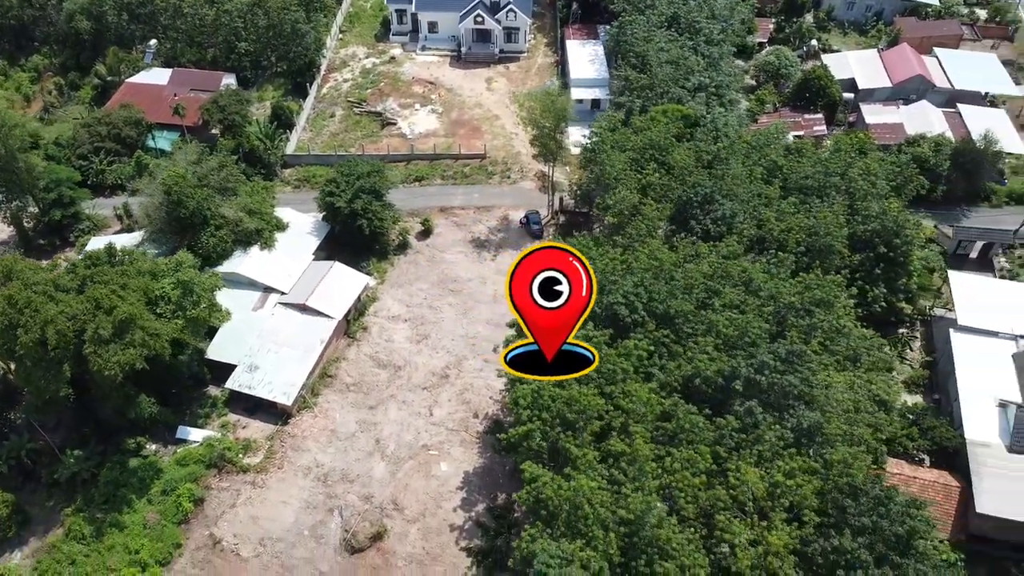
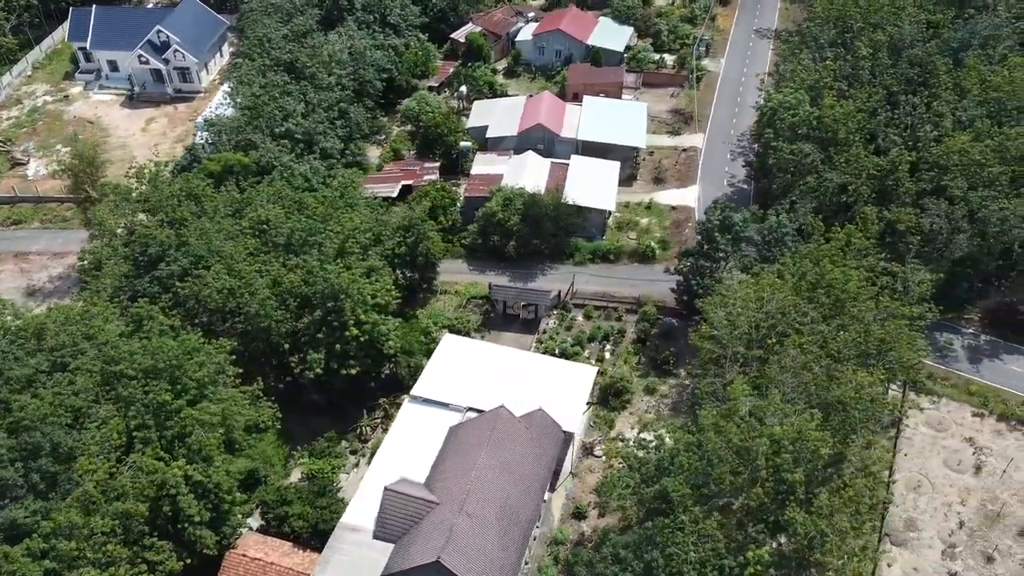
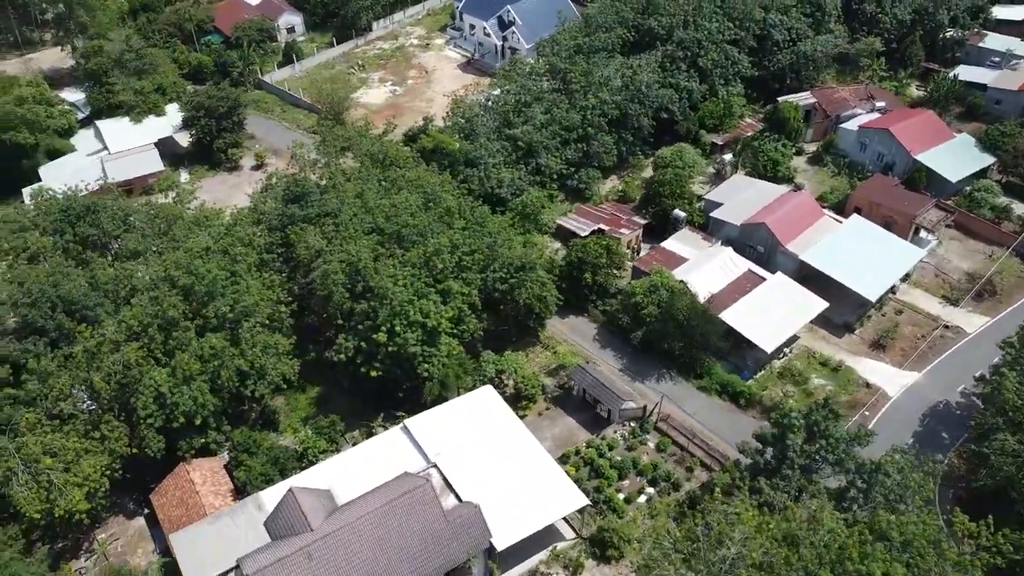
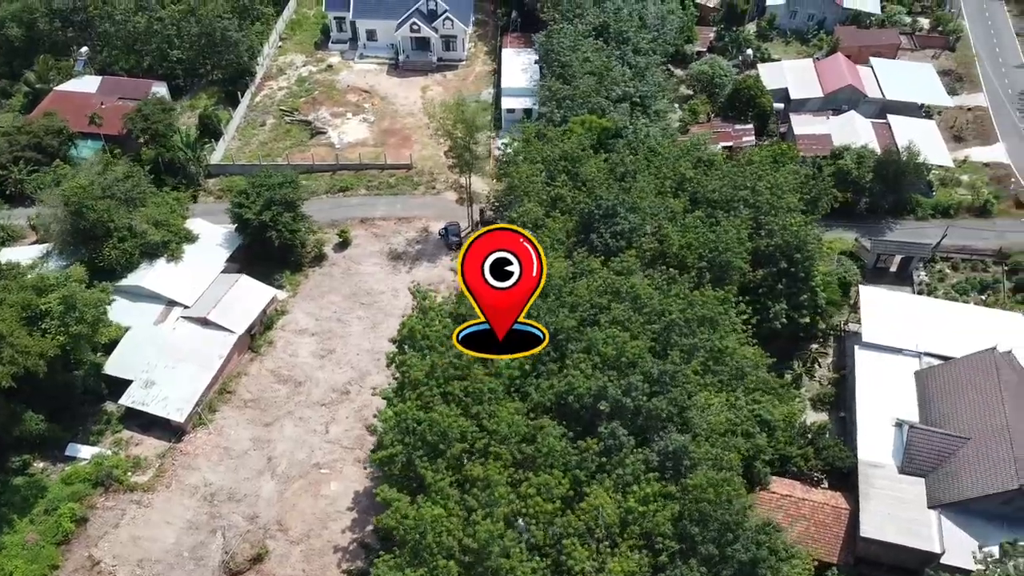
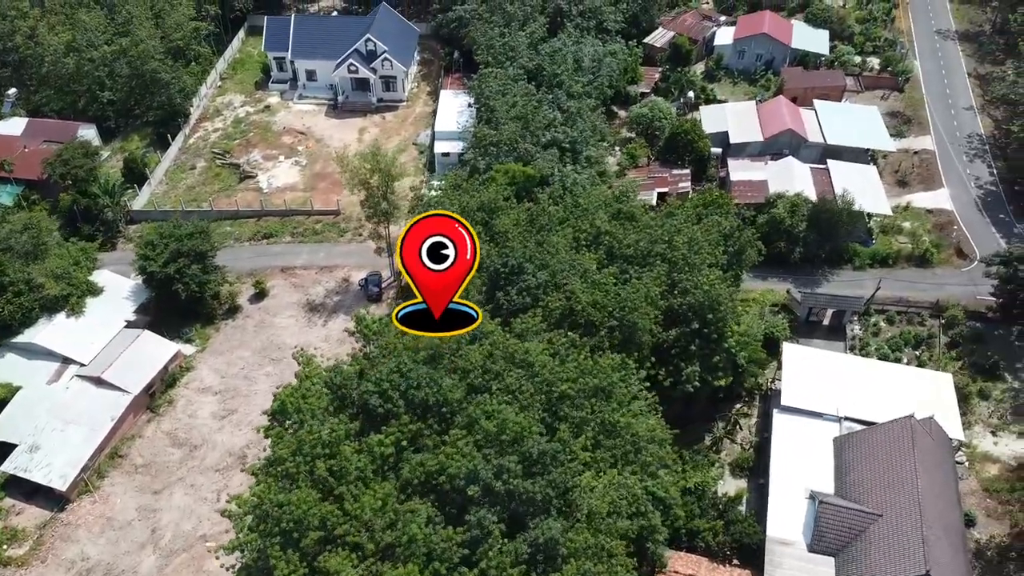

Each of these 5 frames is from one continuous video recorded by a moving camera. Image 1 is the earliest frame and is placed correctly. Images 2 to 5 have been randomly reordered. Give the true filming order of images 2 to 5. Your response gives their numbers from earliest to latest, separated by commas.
4, 5, 2, 3
